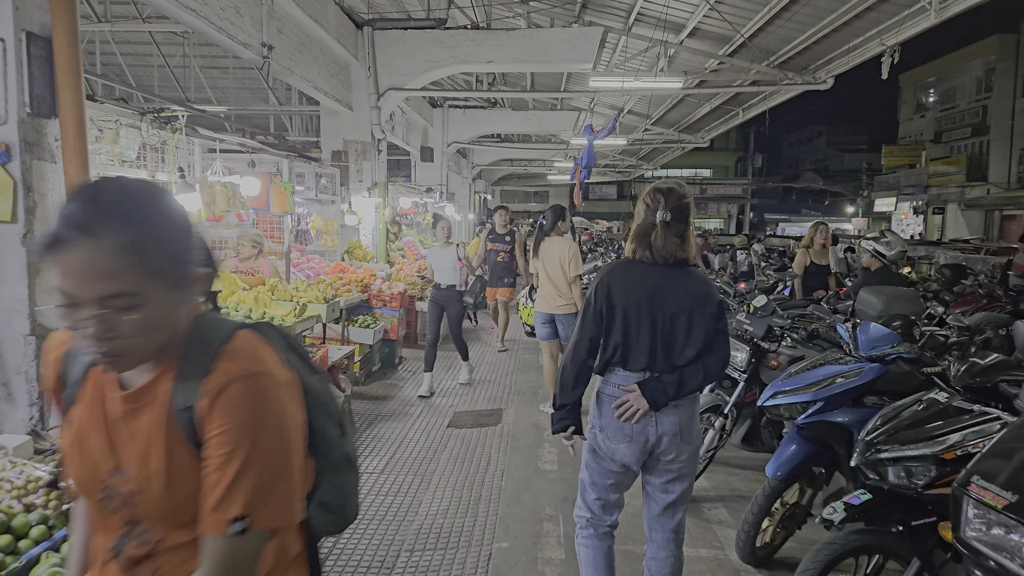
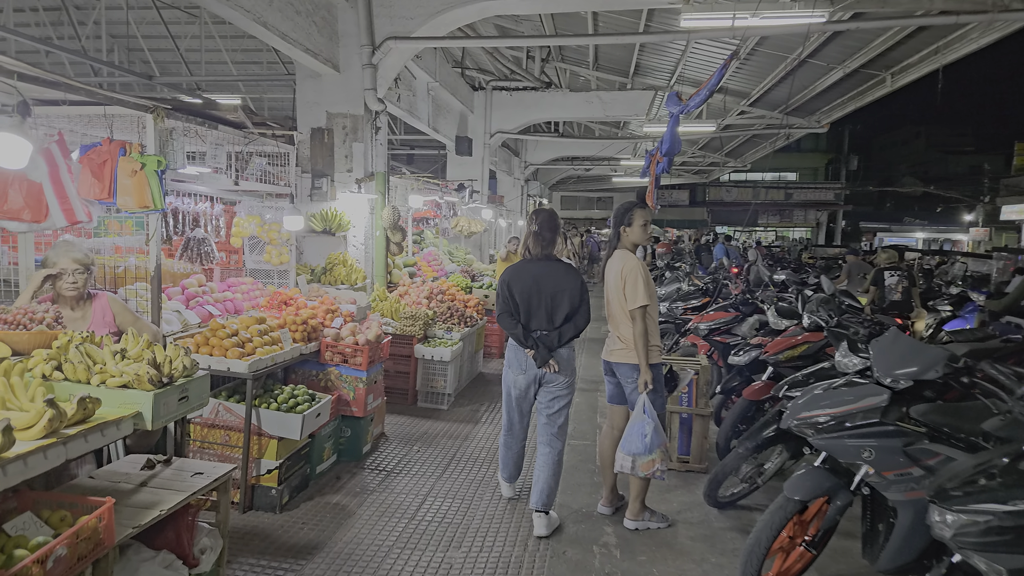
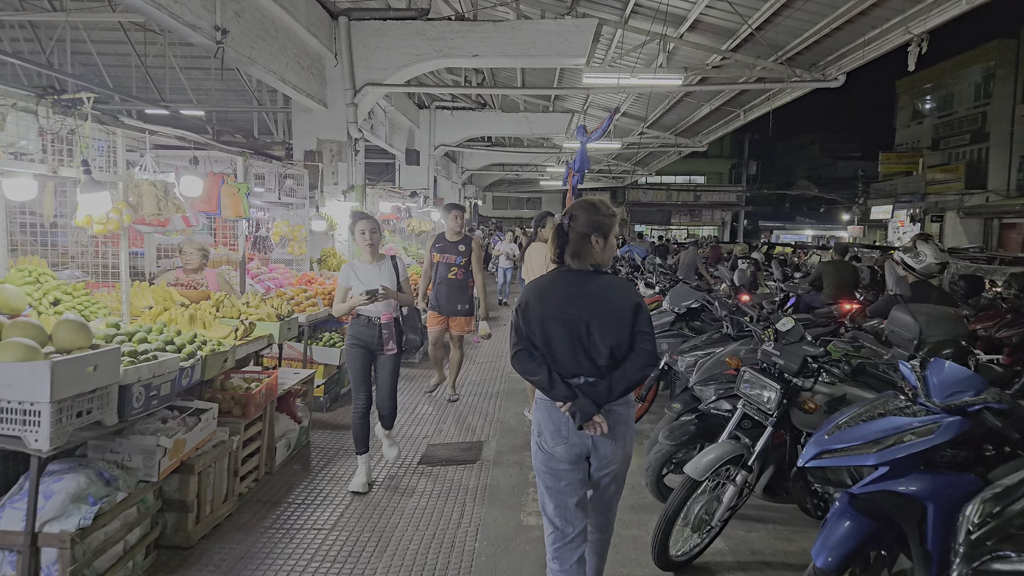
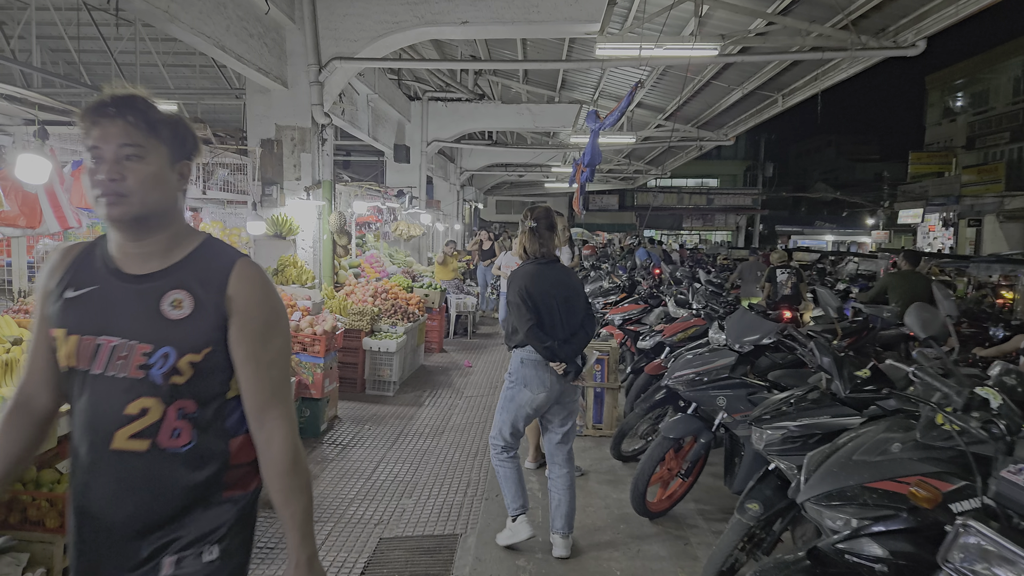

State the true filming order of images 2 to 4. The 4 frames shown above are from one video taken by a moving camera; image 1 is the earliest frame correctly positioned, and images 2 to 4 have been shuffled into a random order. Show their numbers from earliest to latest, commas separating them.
3, 4, 2
